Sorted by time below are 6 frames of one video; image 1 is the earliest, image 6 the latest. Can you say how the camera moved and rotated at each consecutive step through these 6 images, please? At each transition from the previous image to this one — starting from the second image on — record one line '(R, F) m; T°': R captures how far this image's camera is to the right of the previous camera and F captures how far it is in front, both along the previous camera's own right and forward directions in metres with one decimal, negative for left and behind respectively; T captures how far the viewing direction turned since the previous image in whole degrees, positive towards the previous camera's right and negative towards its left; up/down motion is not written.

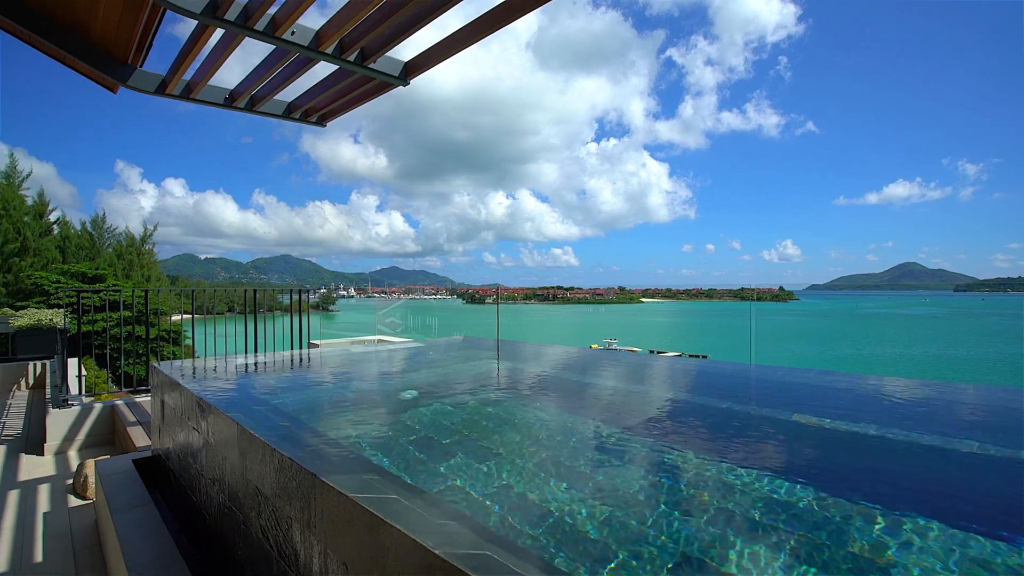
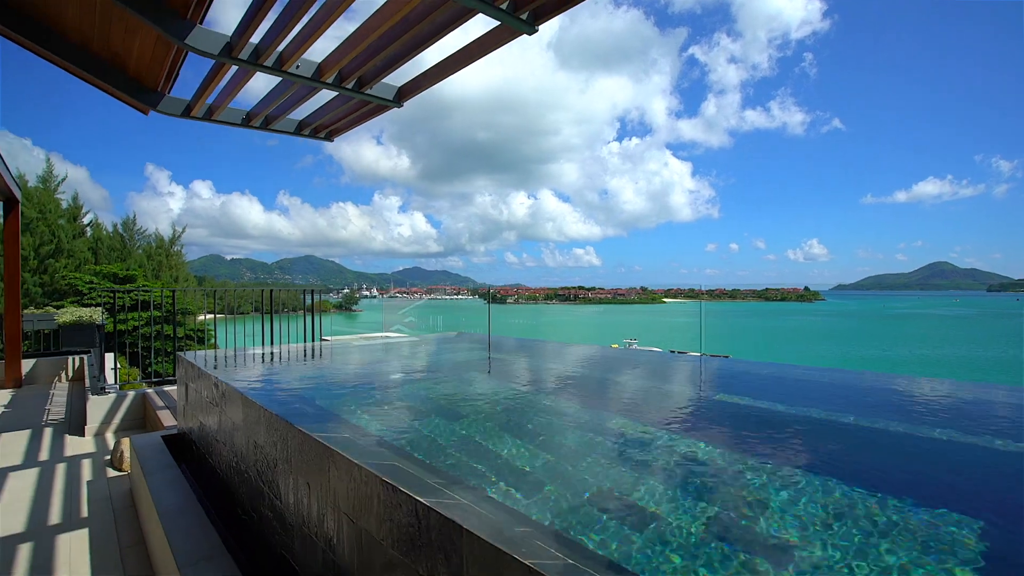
(-0.2, 0.0) m; -2°
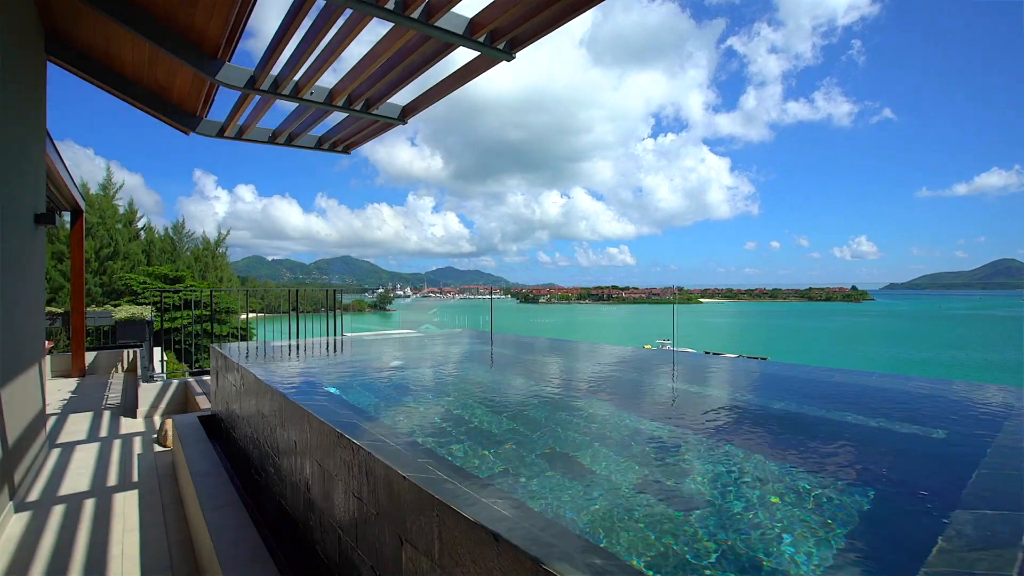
(+0.1, +0.4) m; -4°
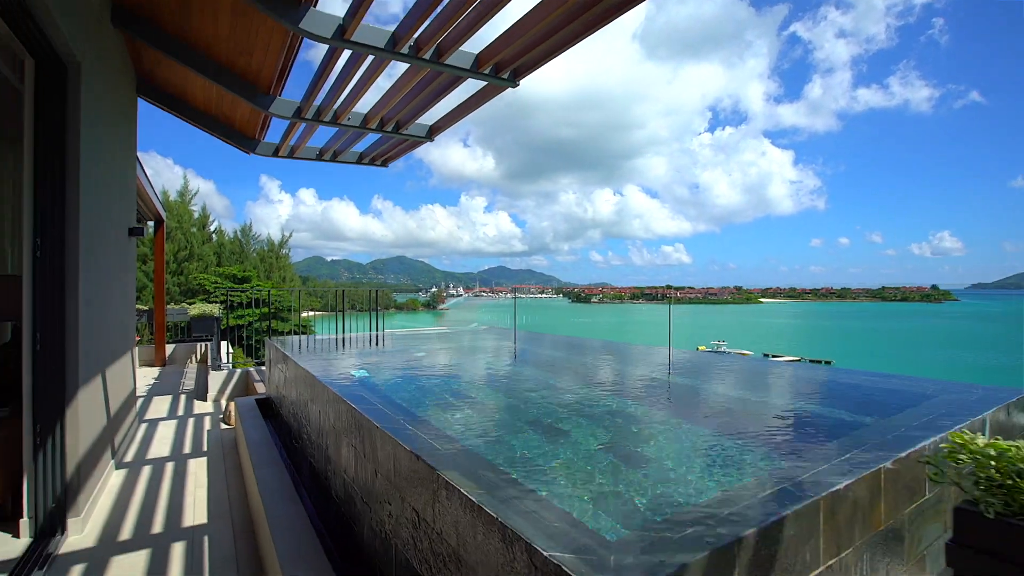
(+0.1, 0.0) m; -6°
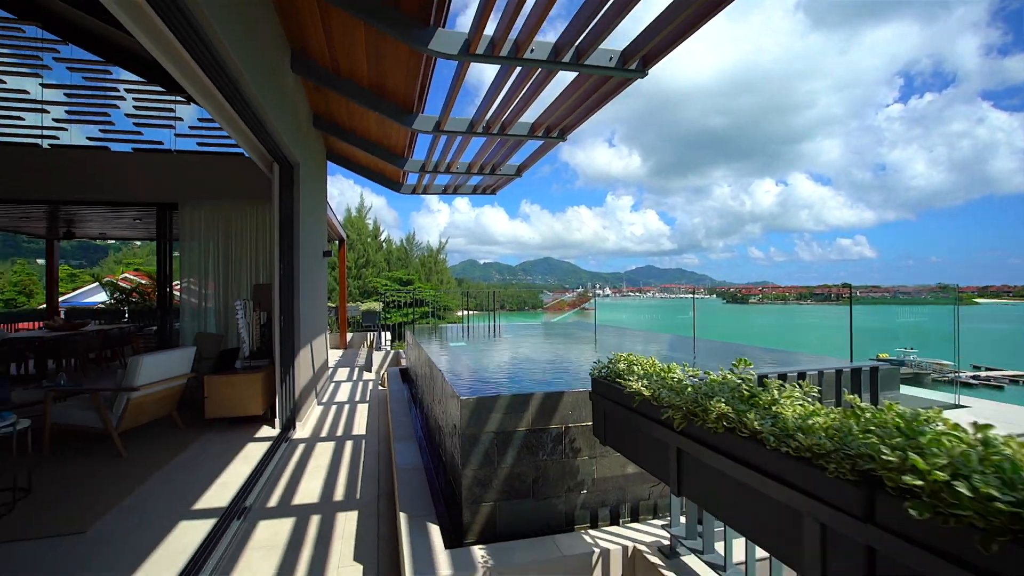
(+0.7, -0.9) m; -17°
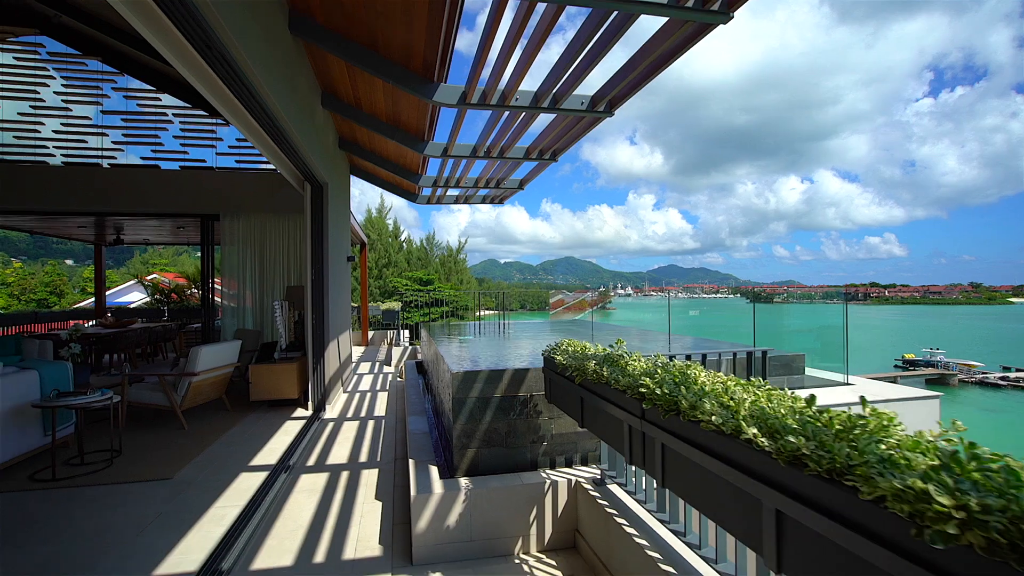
(+0.2, -0.5) m; -2°
